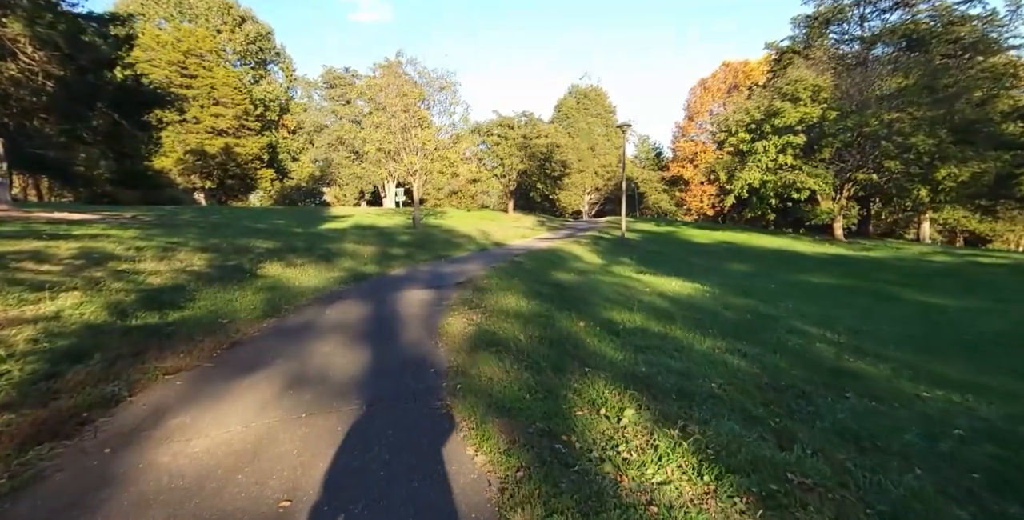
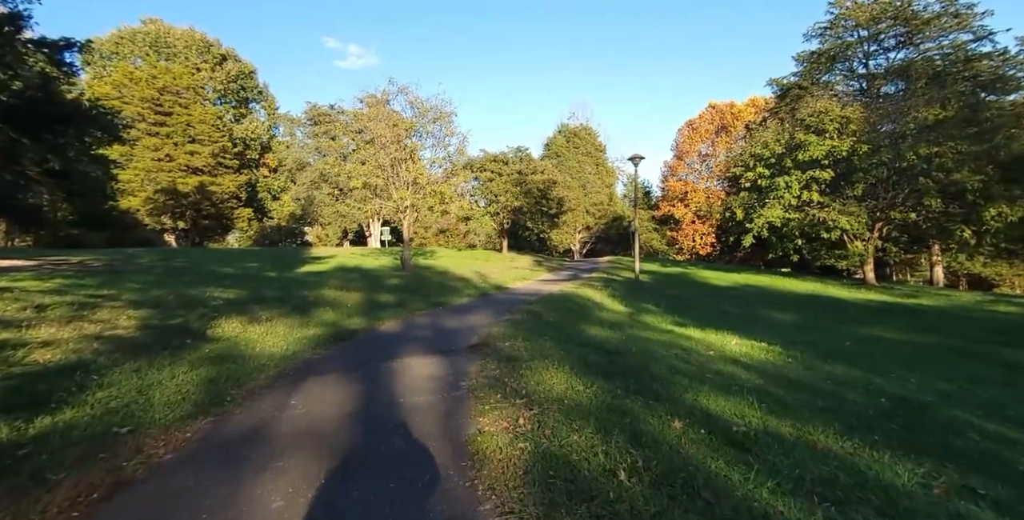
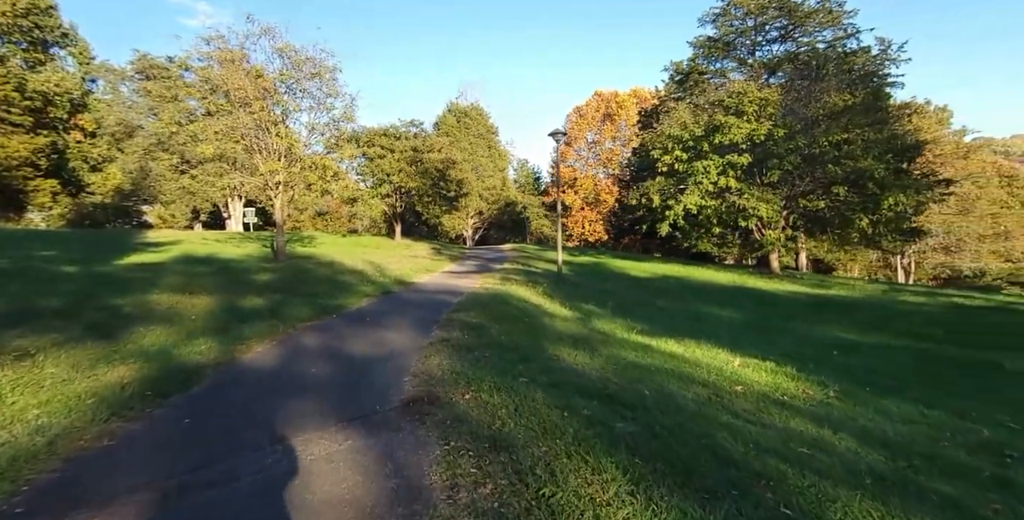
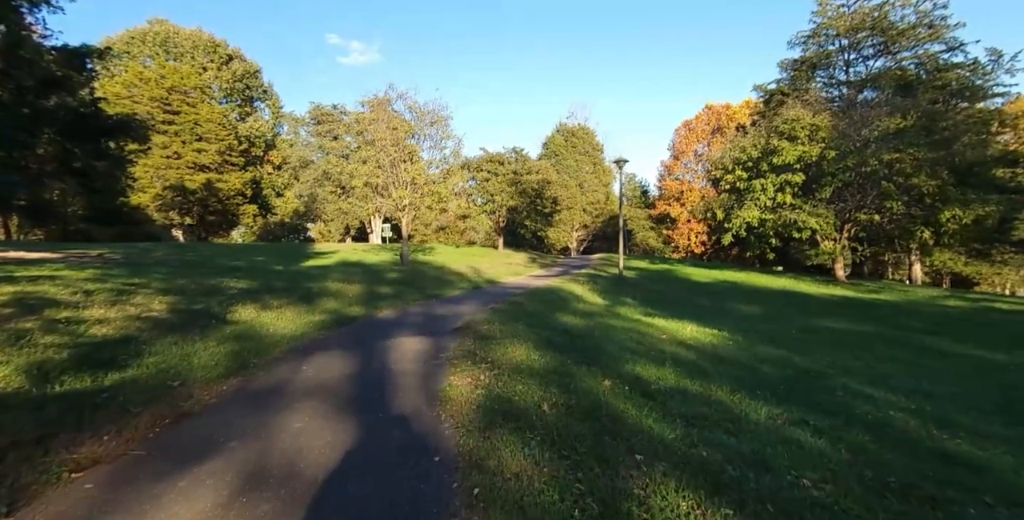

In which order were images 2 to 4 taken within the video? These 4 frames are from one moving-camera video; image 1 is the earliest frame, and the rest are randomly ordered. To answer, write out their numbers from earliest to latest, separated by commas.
4, 2, 3
